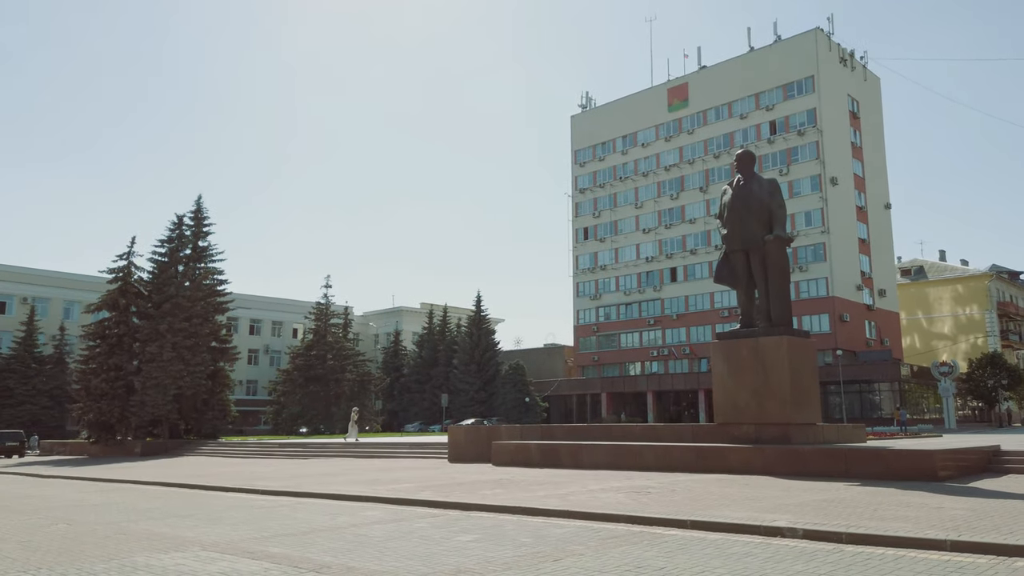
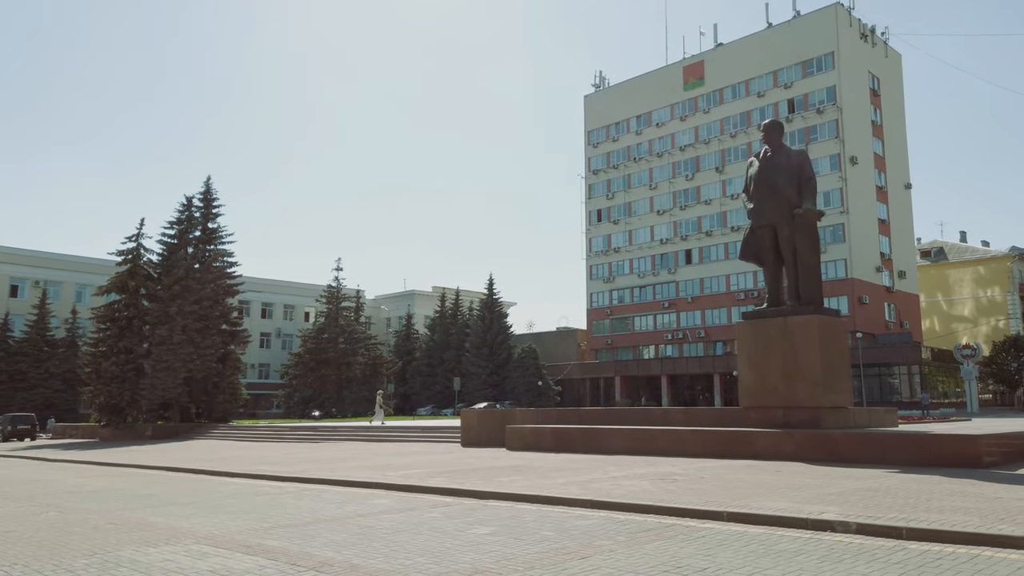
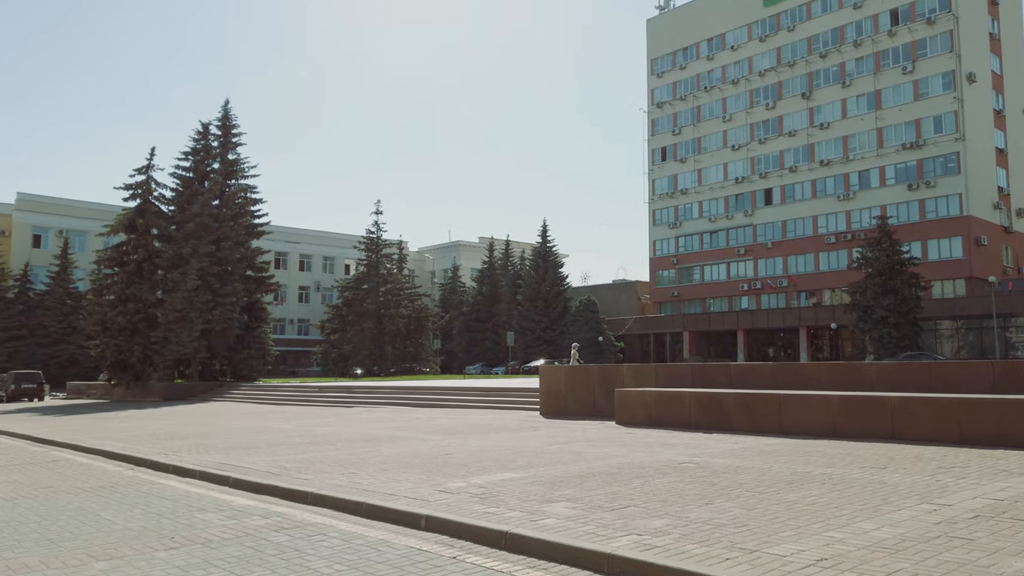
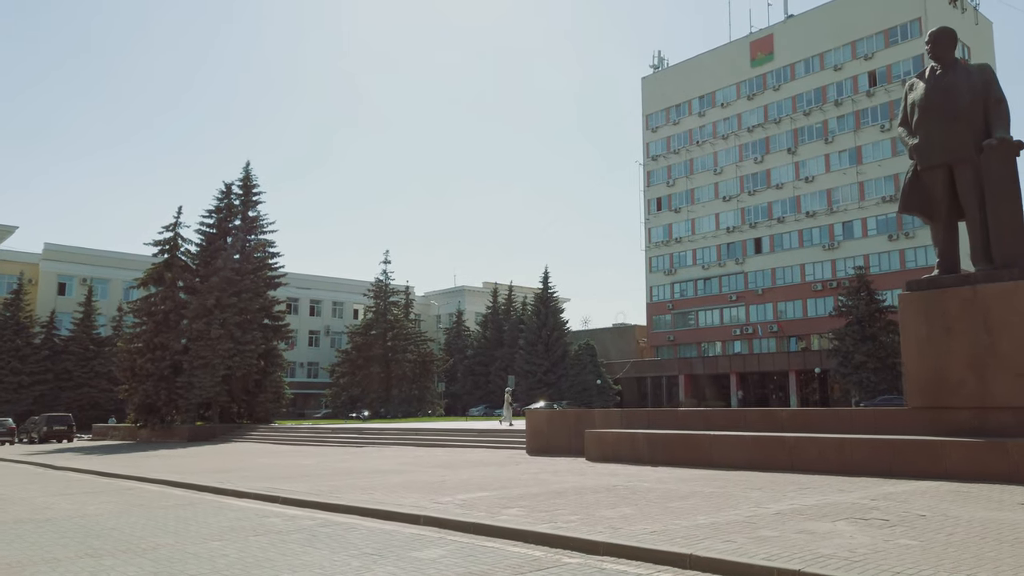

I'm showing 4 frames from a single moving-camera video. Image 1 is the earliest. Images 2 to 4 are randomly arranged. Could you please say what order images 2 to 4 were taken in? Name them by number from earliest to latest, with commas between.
2, 4, 3
